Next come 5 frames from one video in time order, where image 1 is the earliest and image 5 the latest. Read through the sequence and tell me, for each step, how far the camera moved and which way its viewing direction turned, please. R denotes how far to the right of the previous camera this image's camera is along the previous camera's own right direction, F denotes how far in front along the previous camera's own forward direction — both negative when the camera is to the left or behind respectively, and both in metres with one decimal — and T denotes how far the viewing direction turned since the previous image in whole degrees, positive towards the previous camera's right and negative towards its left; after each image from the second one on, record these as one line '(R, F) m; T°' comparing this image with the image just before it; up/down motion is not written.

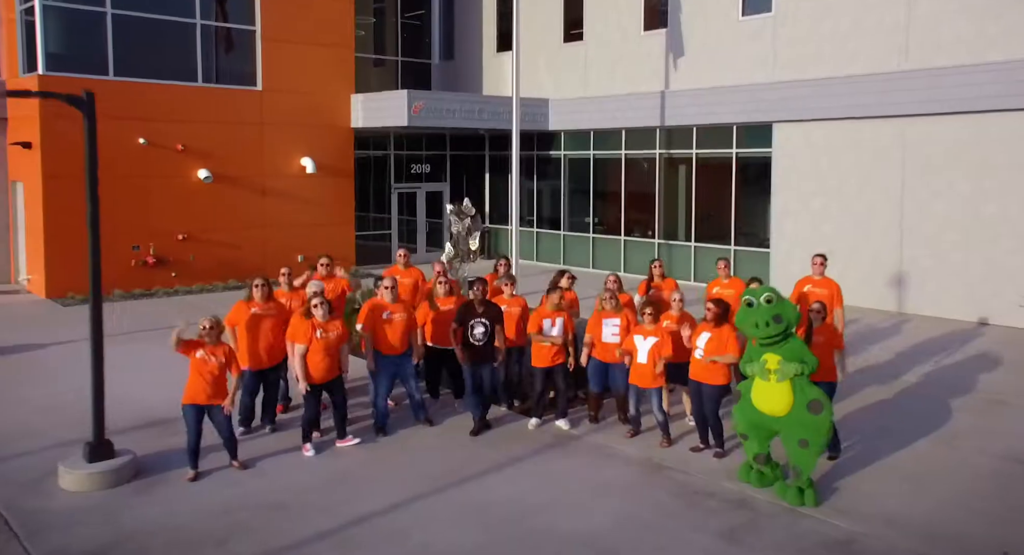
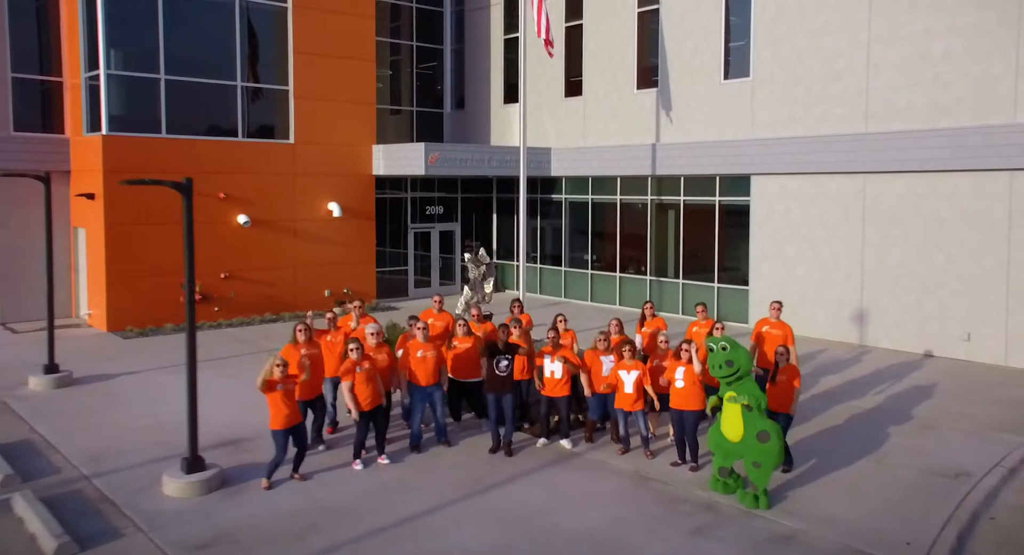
(-0.1, -1.7) m; 0°
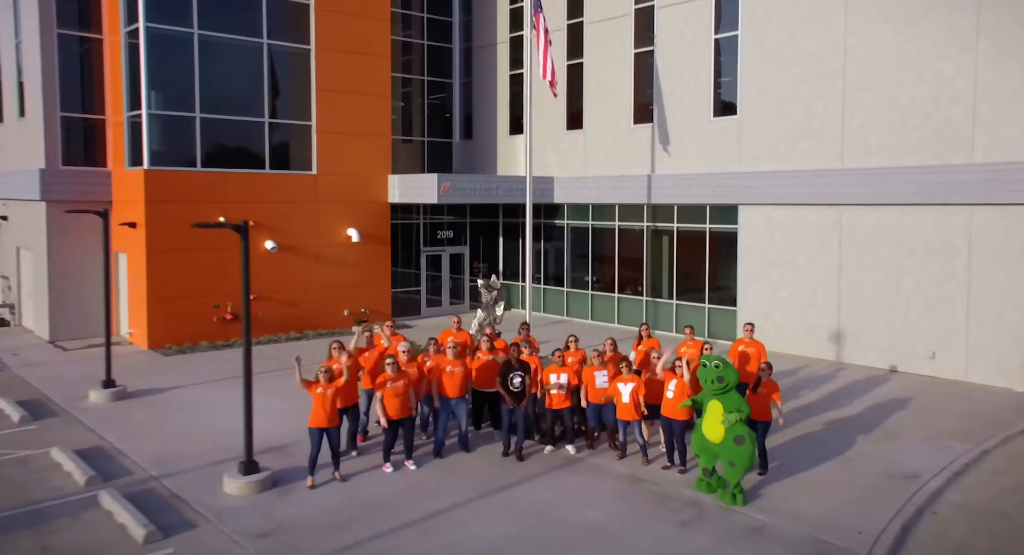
(-0.1, -1.4) m; 0°
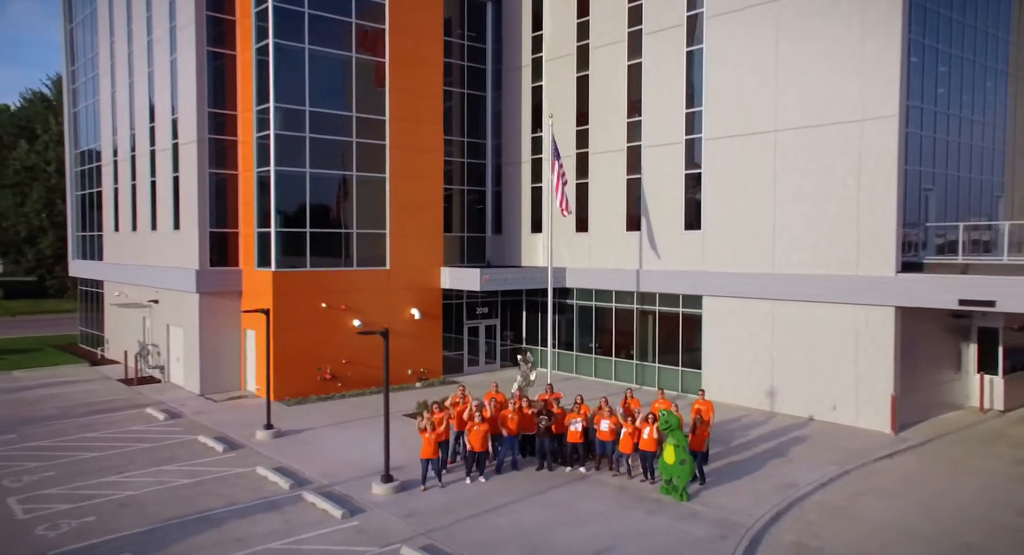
(-0.6, -6.3) m; 0°
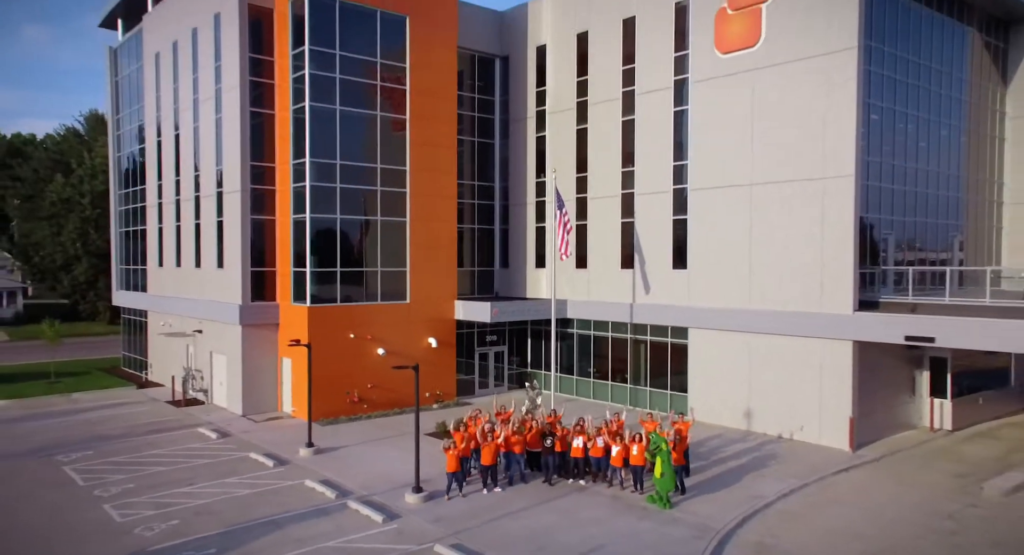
(-0.2, -3.0) m; 0°
